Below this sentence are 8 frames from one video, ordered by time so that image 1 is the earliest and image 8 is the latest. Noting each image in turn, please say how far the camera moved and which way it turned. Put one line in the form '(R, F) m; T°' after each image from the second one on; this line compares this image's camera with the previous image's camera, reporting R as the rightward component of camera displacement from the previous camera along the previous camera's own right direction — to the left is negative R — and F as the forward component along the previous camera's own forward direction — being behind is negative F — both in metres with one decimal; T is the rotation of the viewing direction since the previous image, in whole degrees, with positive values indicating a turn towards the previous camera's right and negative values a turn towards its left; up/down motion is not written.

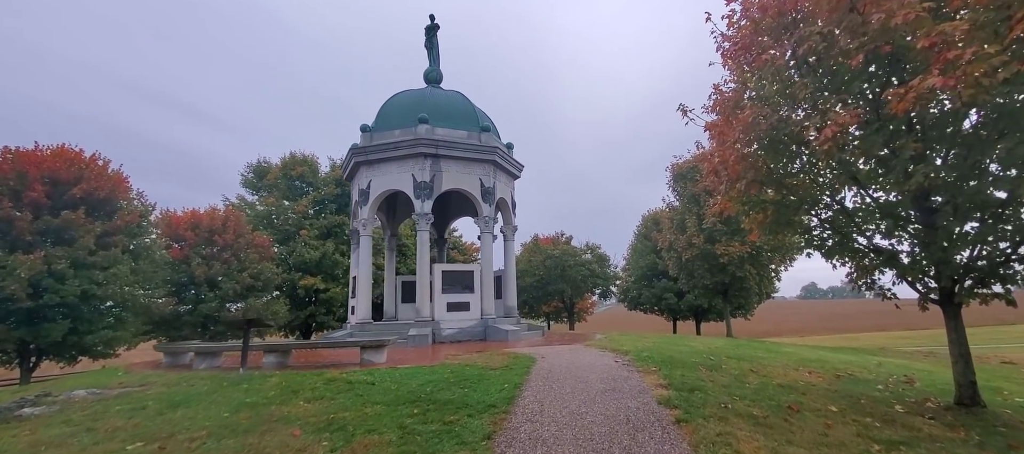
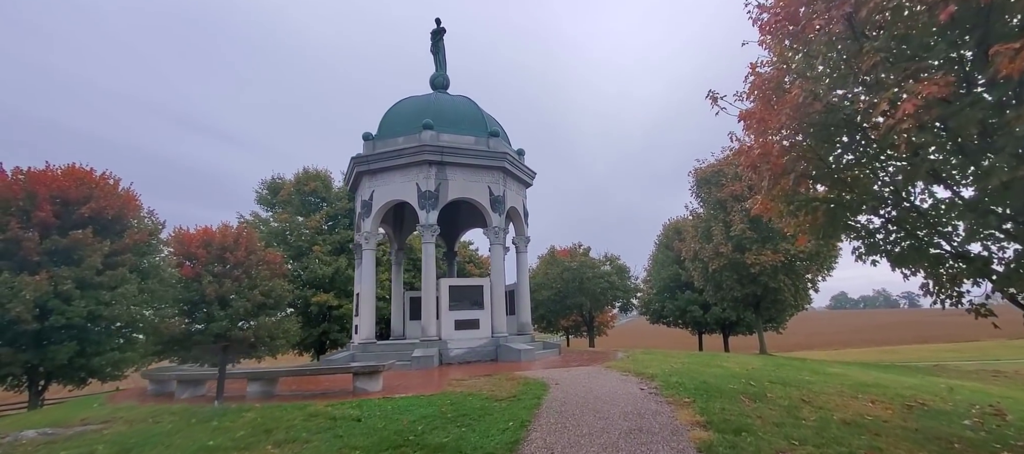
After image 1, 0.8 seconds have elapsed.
(+0.2, +1.1) m; -2°
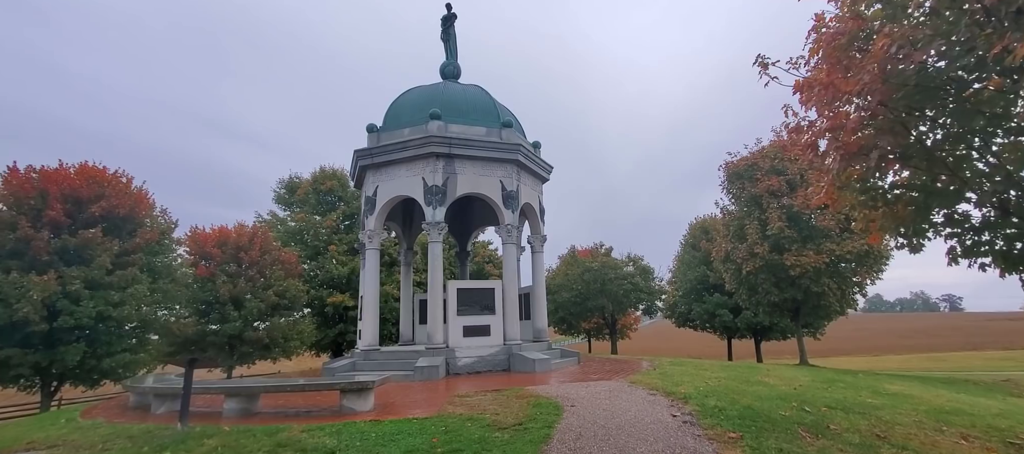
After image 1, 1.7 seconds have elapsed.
(+0.2, +1.3) m; -3°
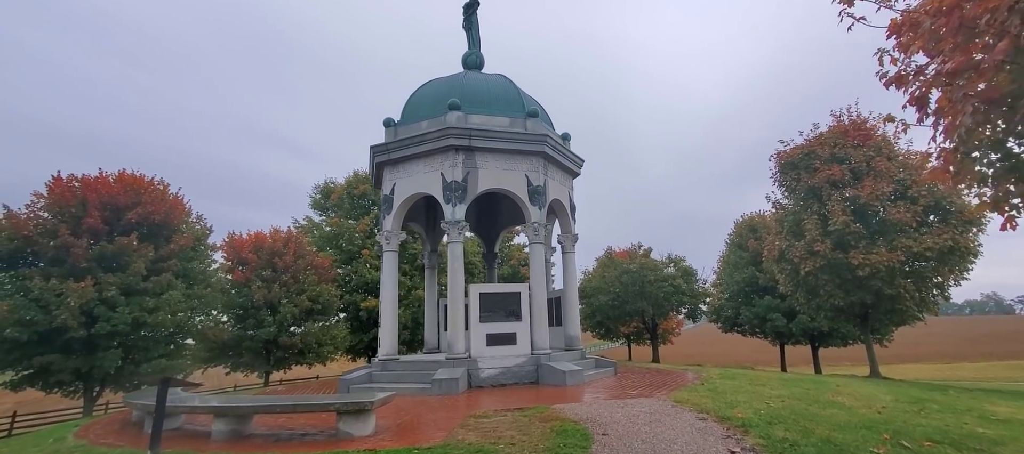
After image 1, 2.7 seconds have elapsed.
(+0.3, +1.2) m; -4°
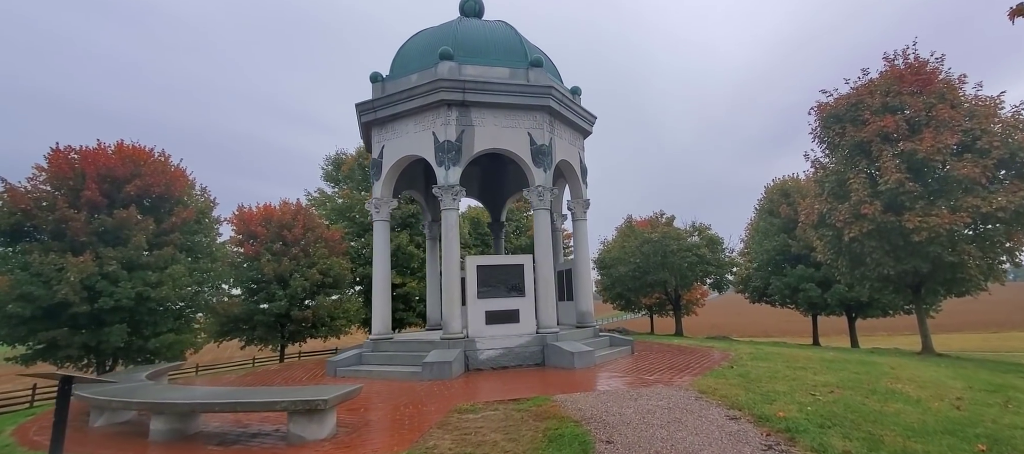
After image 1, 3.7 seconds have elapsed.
(+0.5, +1.4) m; -3°
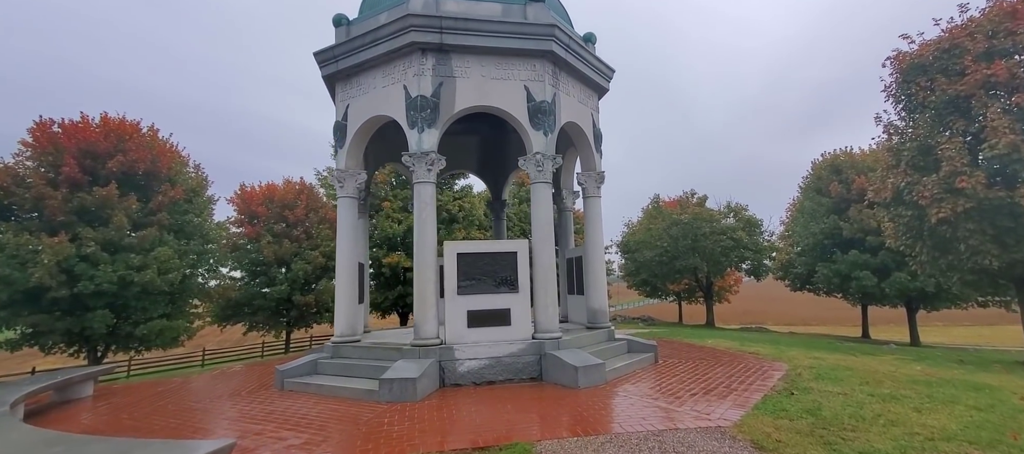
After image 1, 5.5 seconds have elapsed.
(+0.7, +2.4) m; -3°
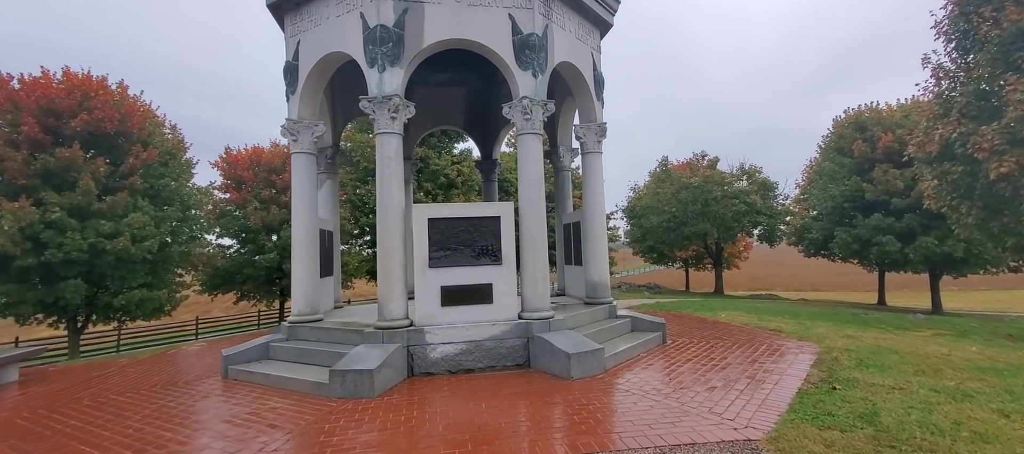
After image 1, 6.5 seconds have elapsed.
(+0.4, +1.5) m; -1°
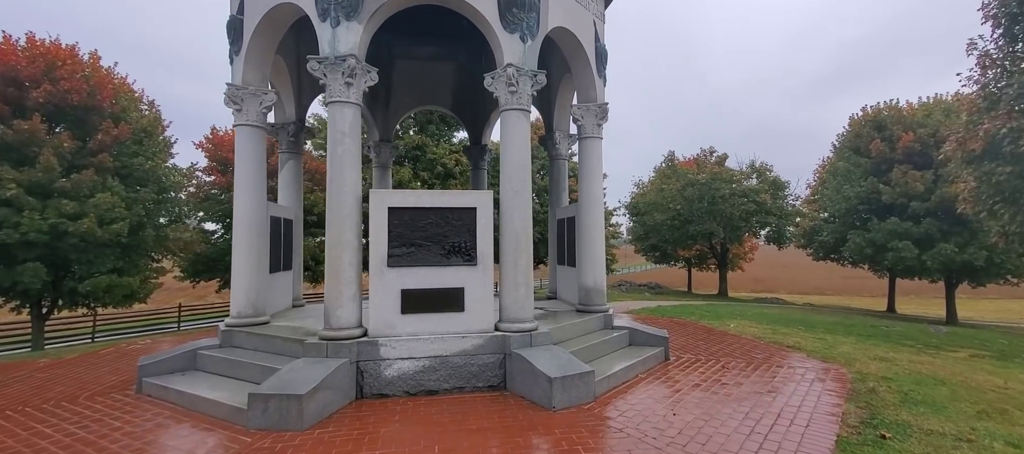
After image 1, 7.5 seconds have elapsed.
(+0.3, +1.3) m; 0°
